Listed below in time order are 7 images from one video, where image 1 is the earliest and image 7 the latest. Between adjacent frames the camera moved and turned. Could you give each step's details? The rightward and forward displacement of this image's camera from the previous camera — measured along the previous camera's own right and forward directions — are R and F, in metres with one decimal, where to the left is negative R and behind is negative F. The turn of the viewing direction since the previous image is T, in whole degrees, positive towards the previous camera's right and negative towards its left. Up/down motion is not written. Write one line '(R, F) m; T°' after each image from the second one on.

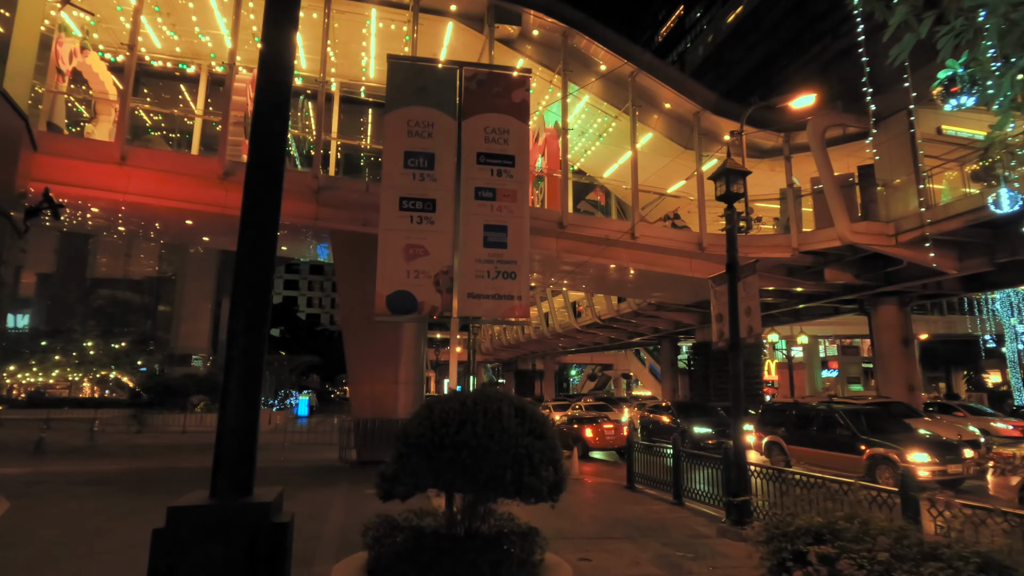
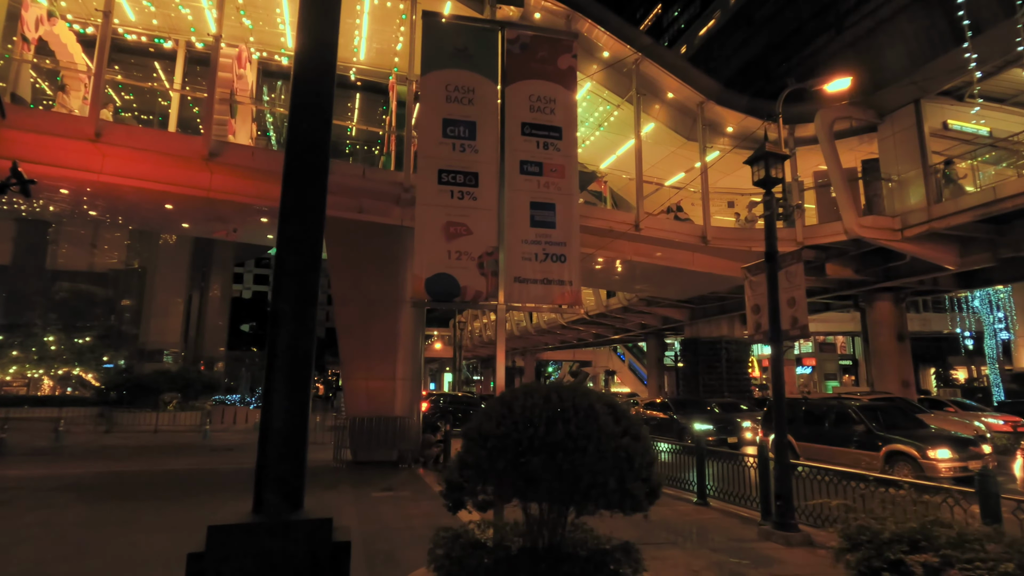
(-0.8, +0.6) m; +3°
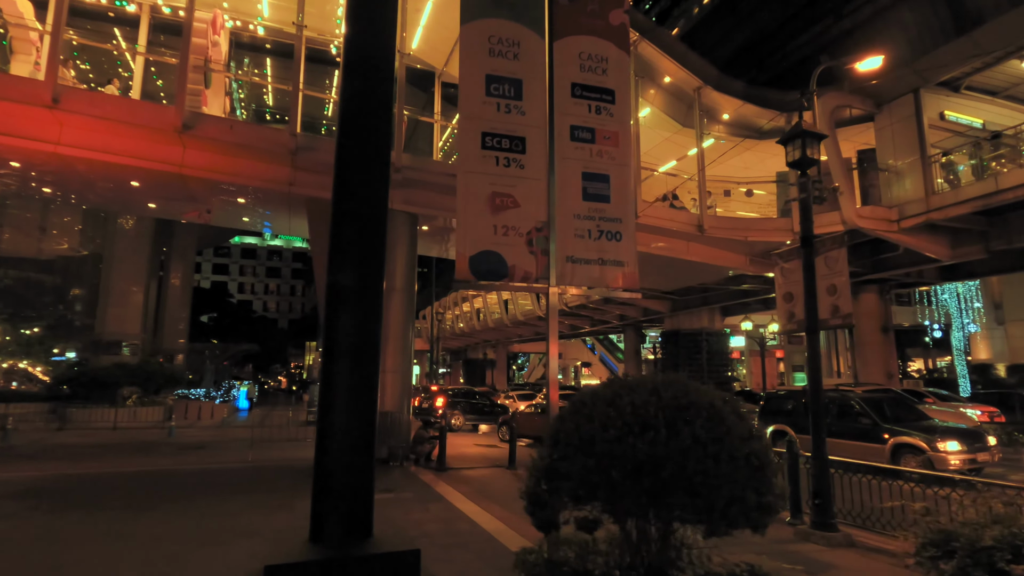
(-0.7, +0.7) m; +4°
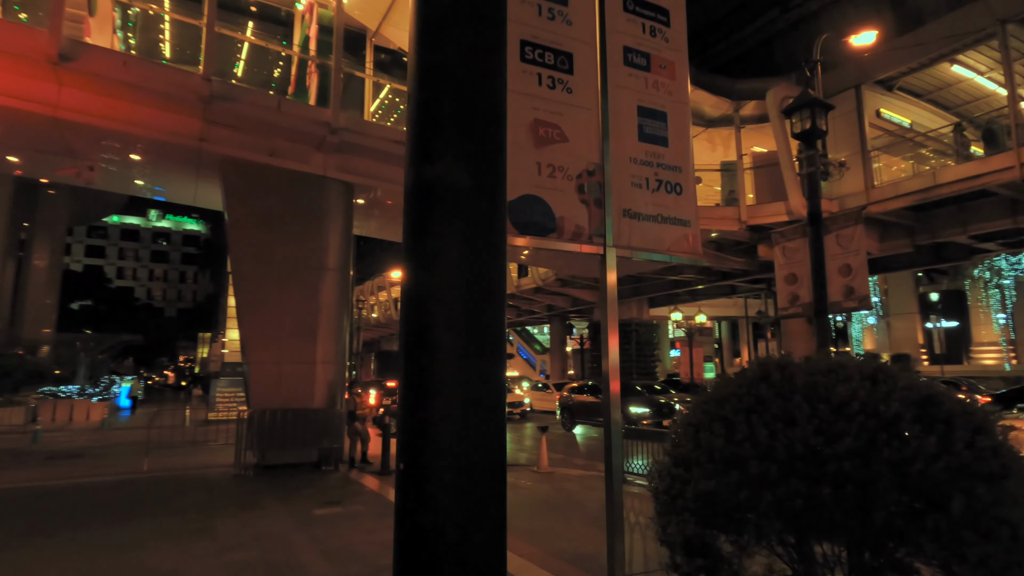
(-0.9, +1.2) m; +9°
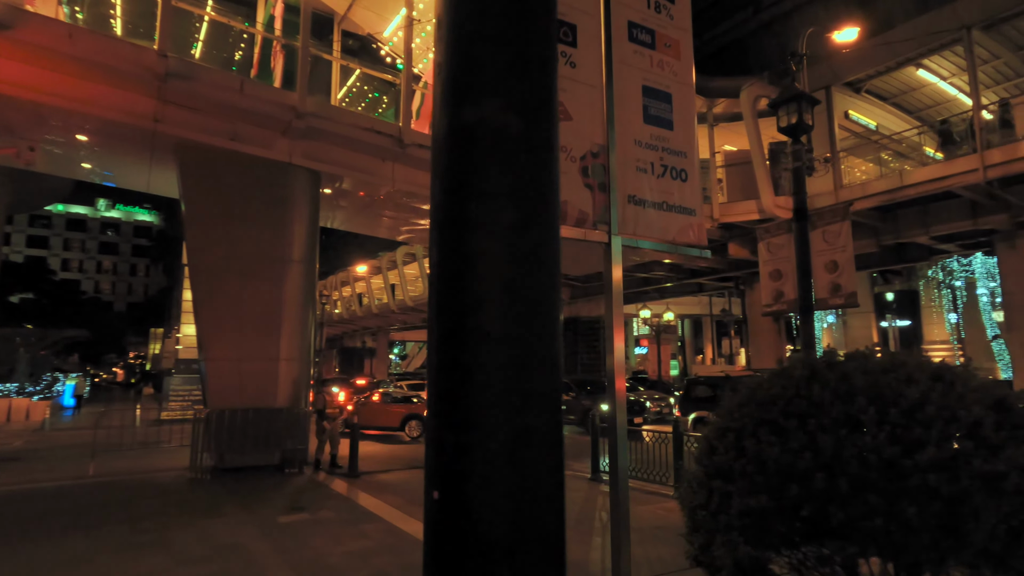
(-0.2, +0.3) m; +4°
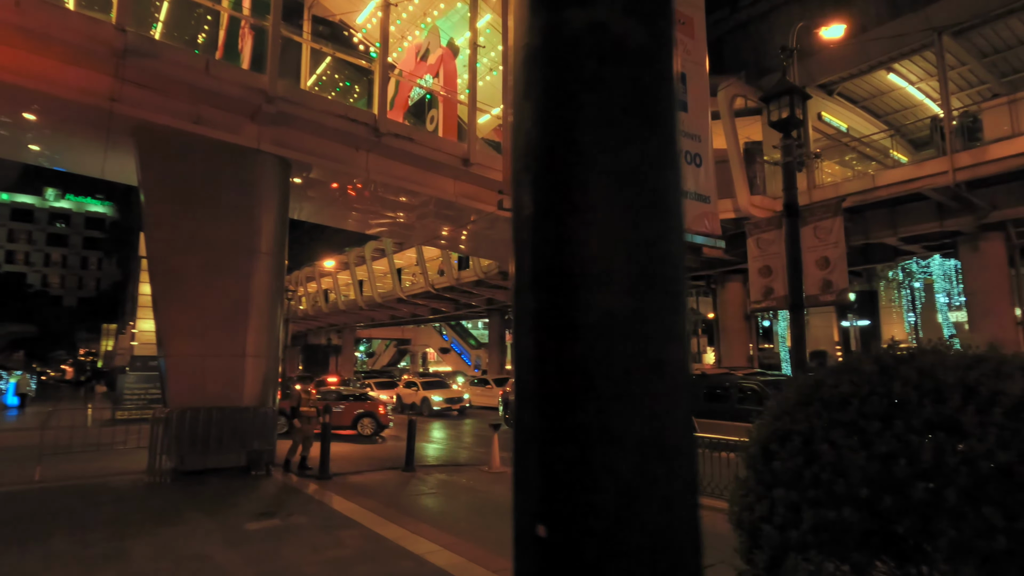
(-0.2, +0.3) m; +3°
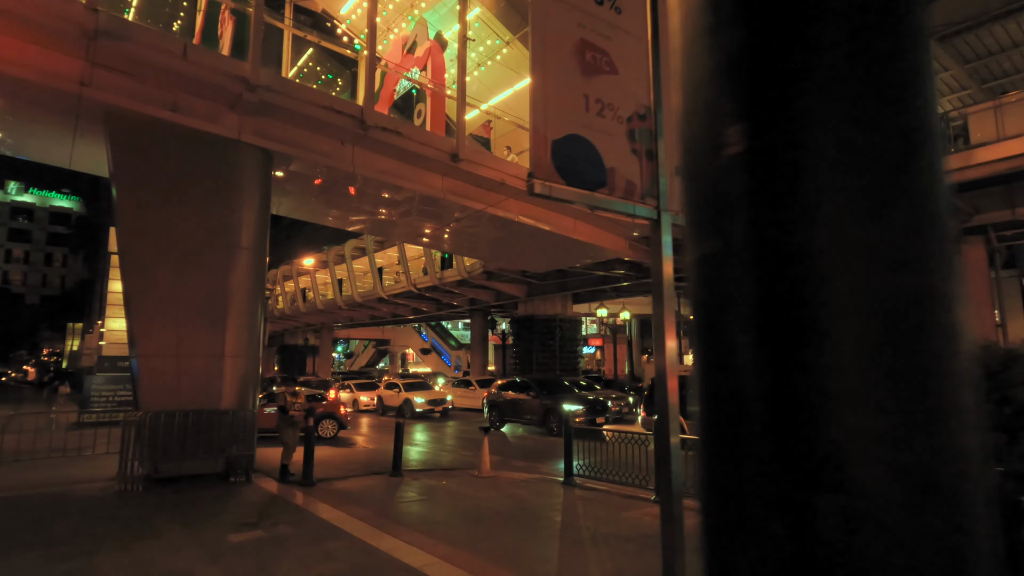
(-0.2, +0.3) m; +2°
